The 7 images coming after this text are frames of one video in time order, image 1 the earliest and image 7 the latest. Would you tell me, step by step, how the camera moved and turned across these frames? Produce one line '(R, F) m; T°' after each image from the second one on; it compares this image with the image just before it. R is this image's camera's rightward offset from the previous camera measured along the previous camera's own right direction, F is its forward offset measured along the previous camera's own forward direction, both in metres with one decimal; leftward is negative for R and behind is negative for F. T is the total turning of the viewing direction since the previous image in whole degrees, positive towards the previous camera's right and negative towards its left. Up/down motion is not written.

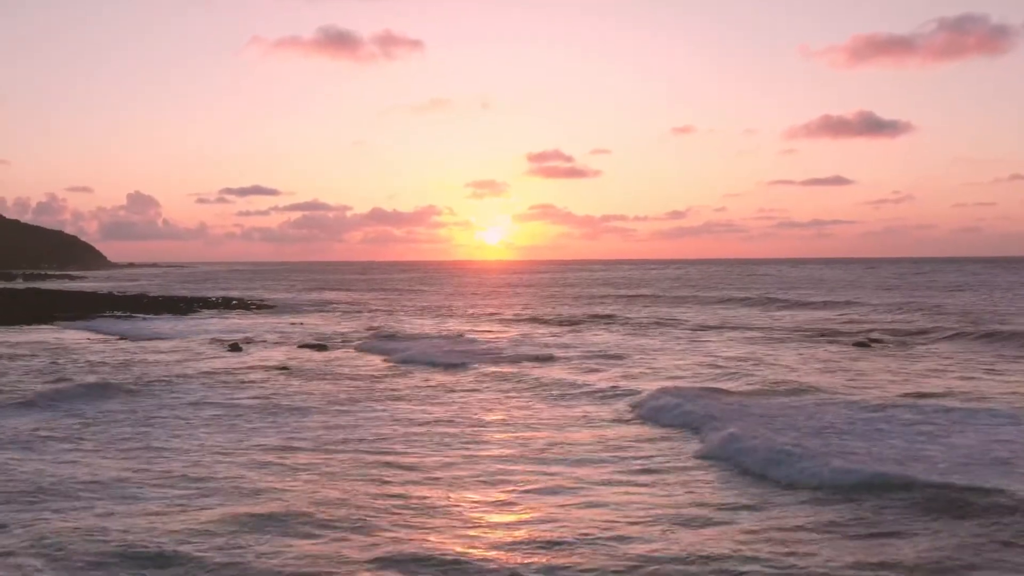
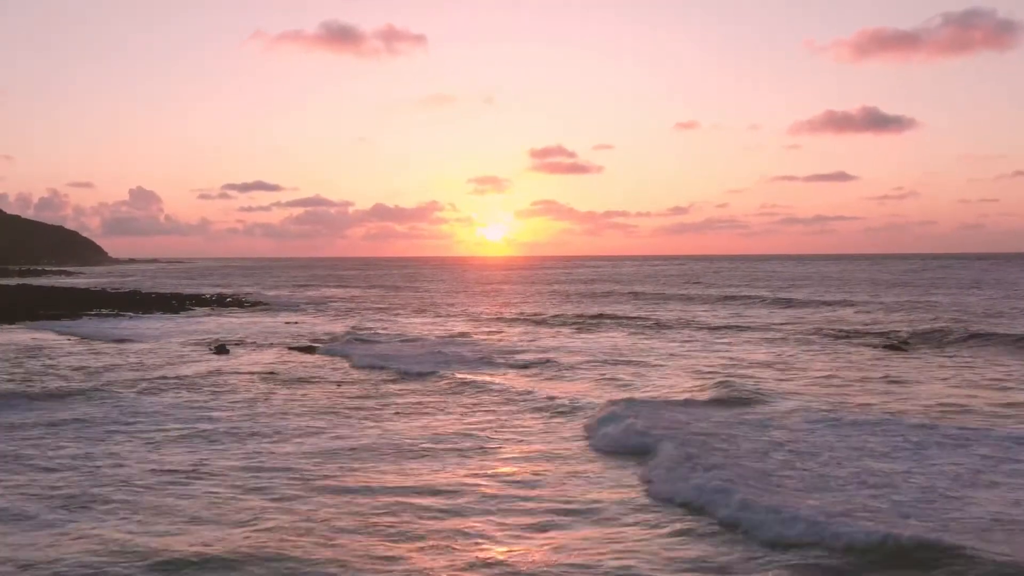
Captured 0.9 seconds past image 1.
(0.0, +1.9) m; 0°
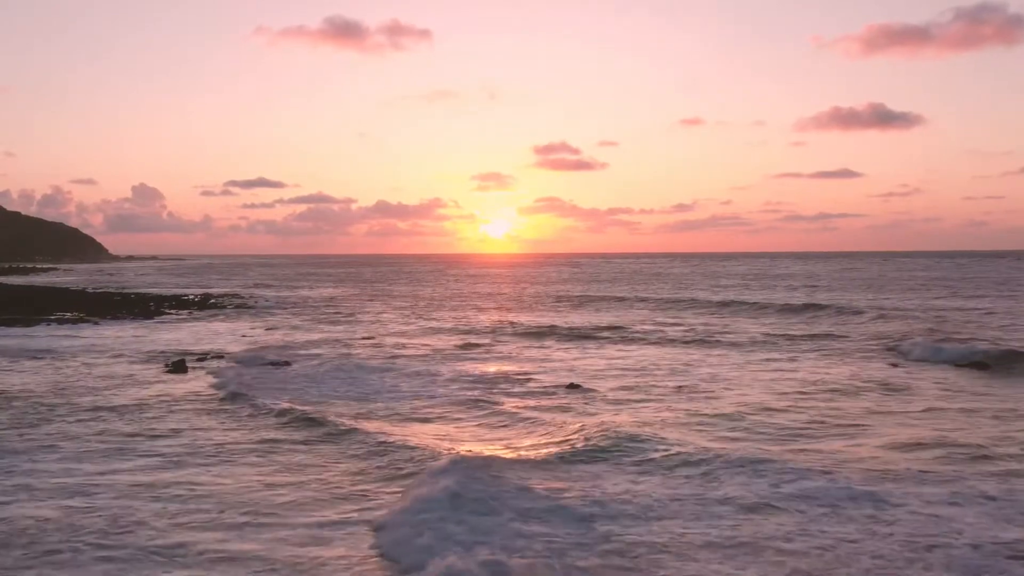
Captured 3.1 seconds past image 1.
(-0.2, +4.5) m; 0°
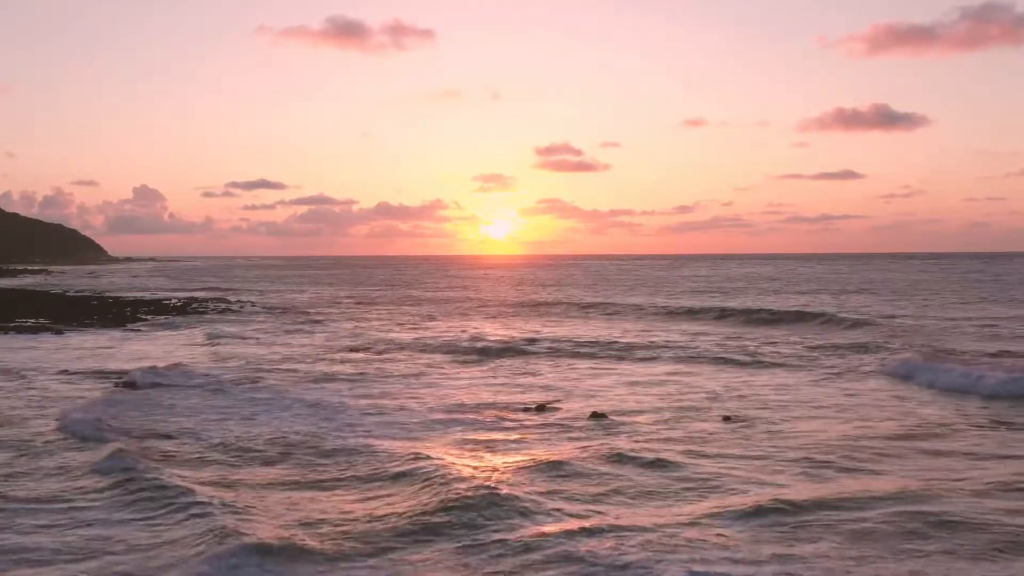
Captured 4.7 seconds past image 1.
(-0.2, +3.8) m; 0°
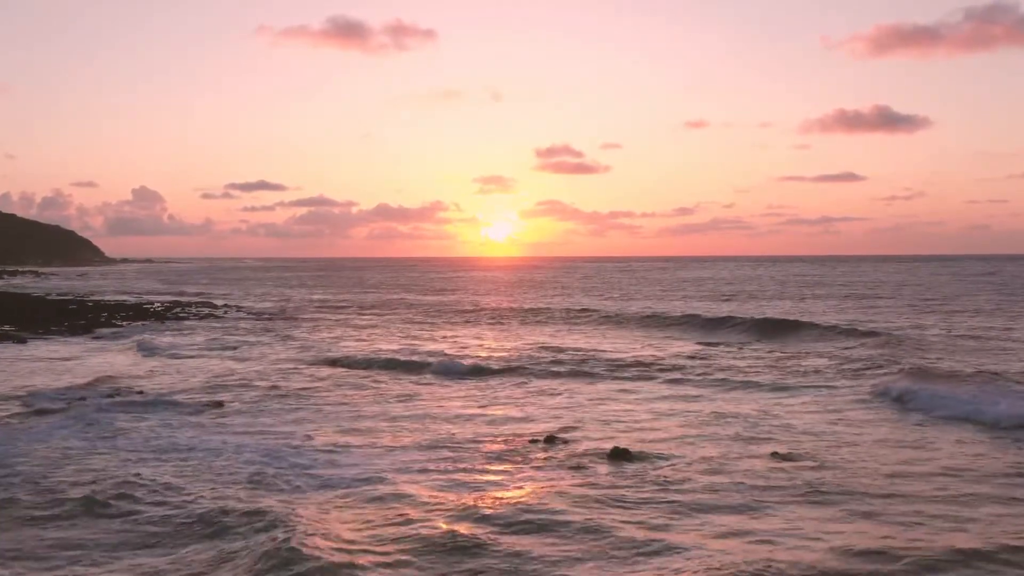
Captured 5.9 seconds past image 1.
(-0.1, +3.0) m; 0°
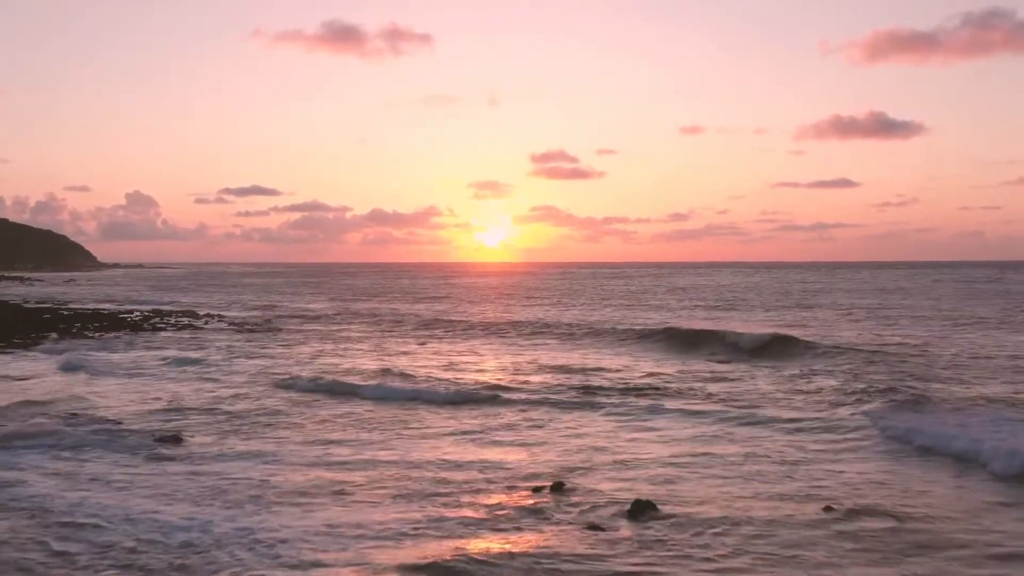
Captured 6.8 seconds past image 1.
(-0.1, +2.5) m; 0°
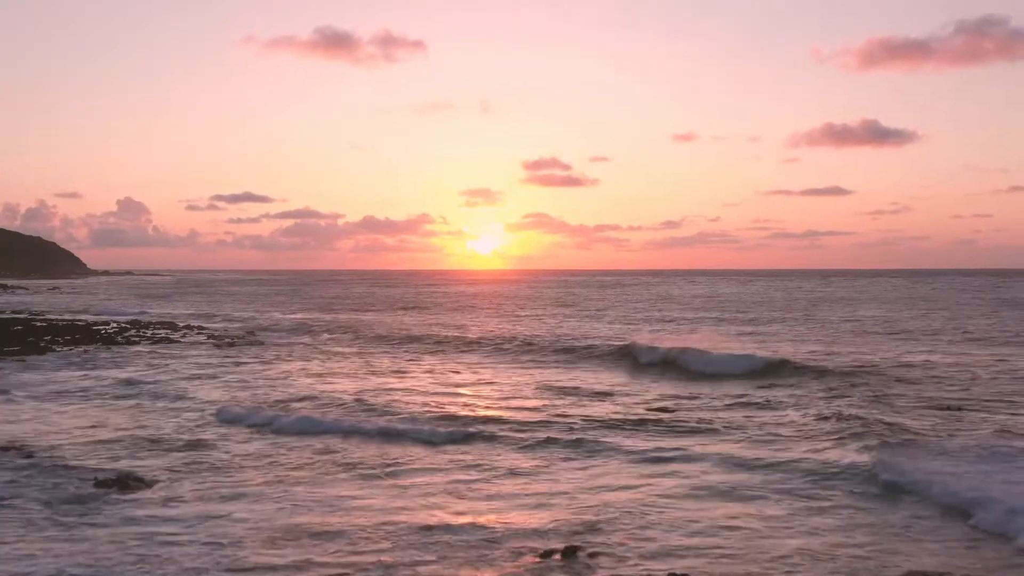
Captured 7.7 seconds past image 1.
(-0.2, +2.4) m; +1°
